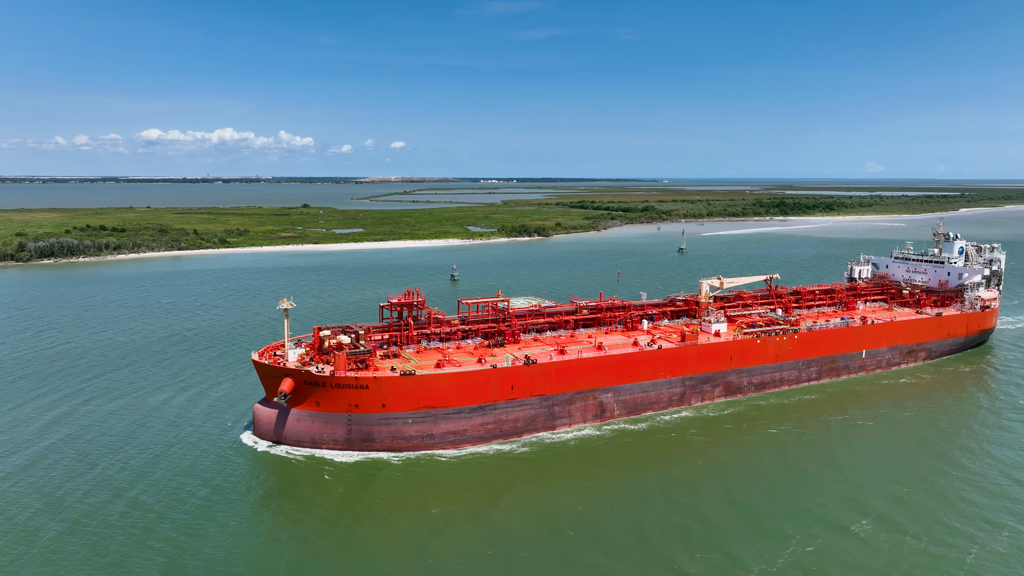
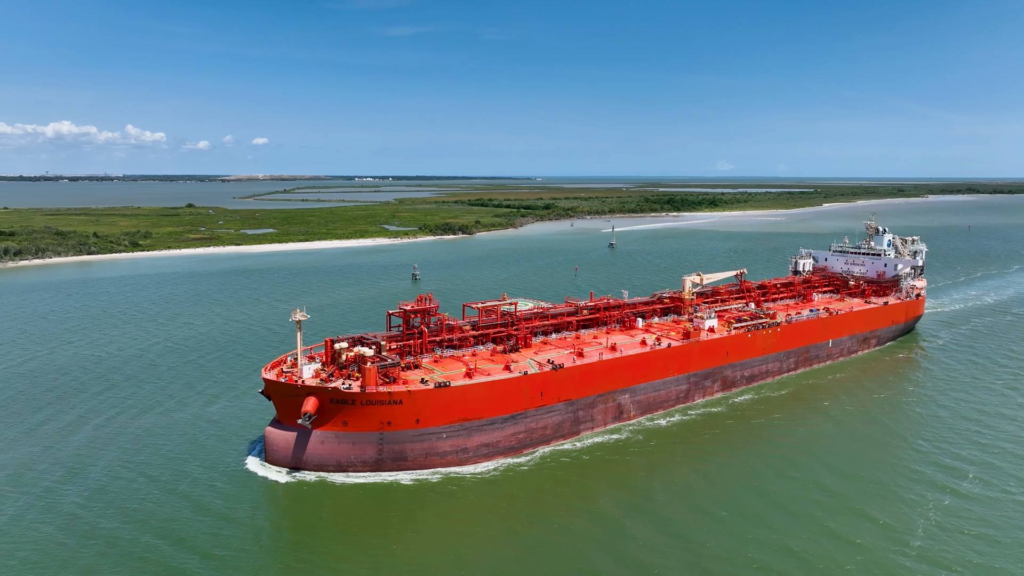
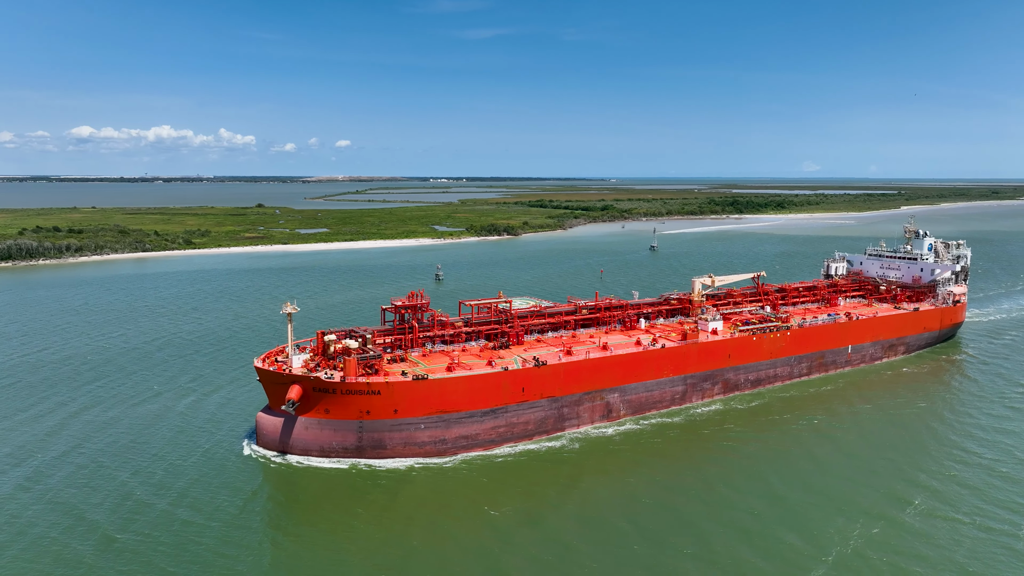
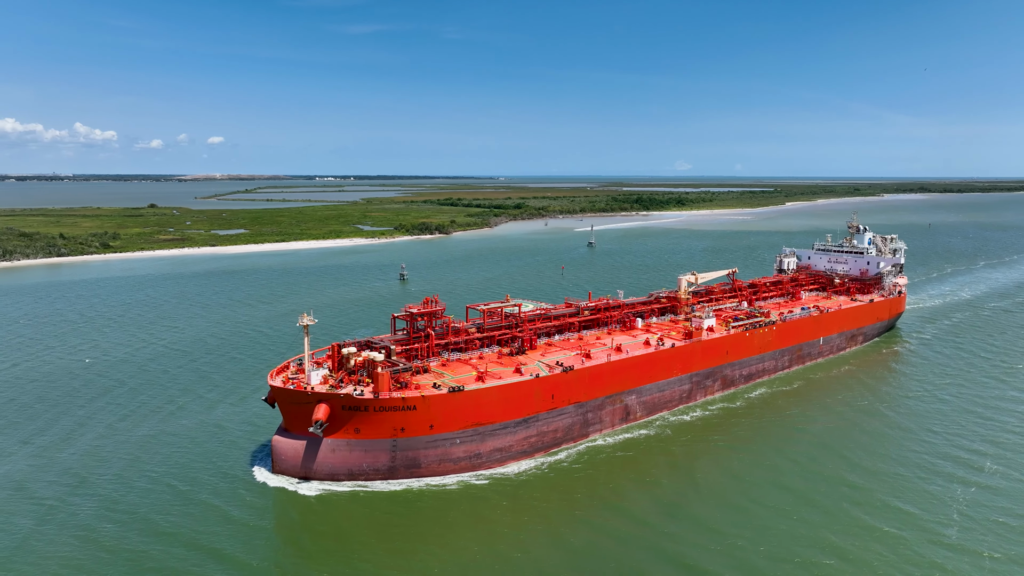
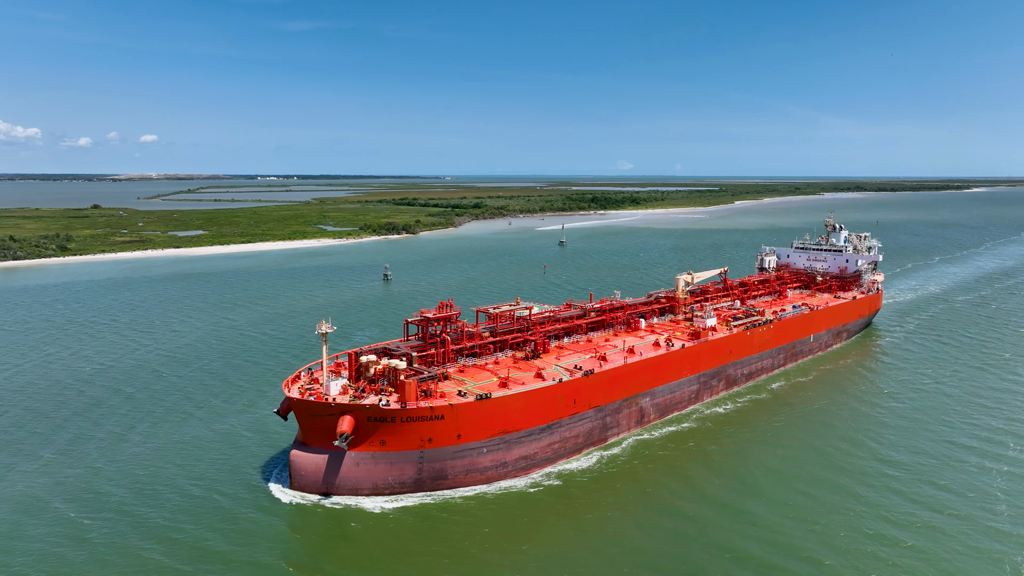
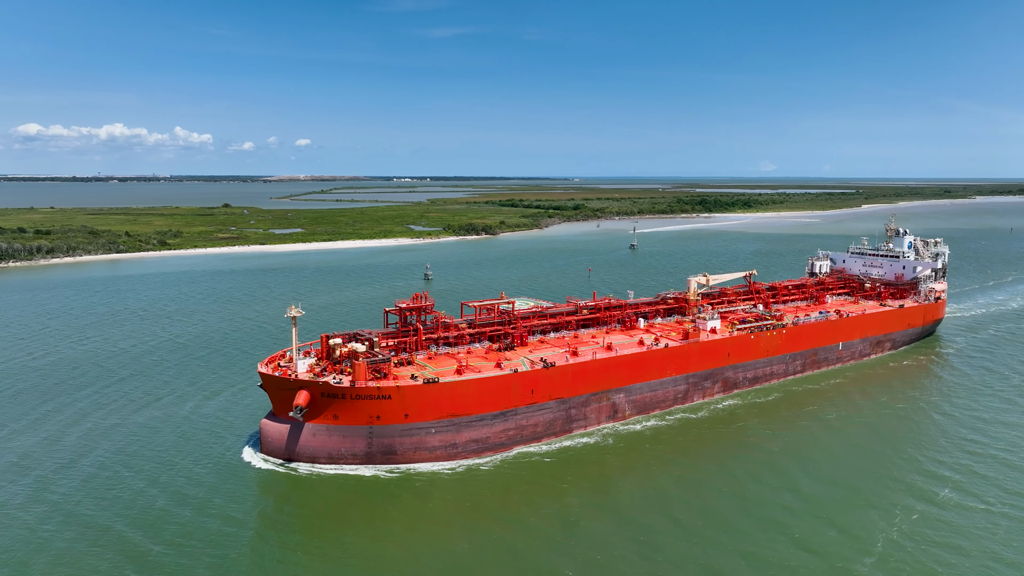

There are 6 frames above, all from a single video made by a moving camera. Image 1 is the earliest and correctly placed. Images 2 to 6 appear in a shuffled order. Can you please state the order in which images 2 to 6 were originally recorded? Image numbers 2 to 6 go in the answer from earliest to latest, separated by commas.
3, 6, 2, 4, 5
